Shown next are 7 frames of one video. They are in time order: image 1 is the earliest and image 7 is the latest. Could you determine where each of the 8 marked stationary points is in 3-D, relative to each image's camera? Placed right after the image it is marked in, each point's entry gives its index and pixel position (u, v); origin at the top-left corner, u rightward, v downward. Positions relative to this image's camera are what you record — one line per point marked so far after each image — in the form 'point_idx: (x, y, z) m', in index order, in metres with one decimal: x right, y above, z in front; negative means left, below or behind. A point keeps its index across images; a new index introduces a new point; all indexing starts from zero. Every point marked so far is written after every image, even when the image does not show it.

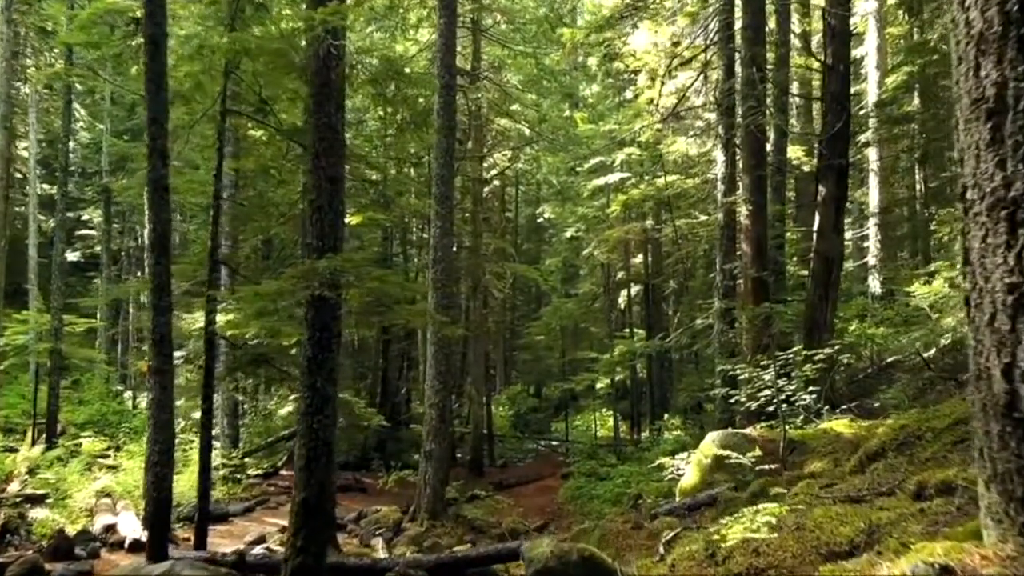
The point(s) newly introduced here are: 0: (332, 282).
0: (-1.7, 0.0, +7.0) m
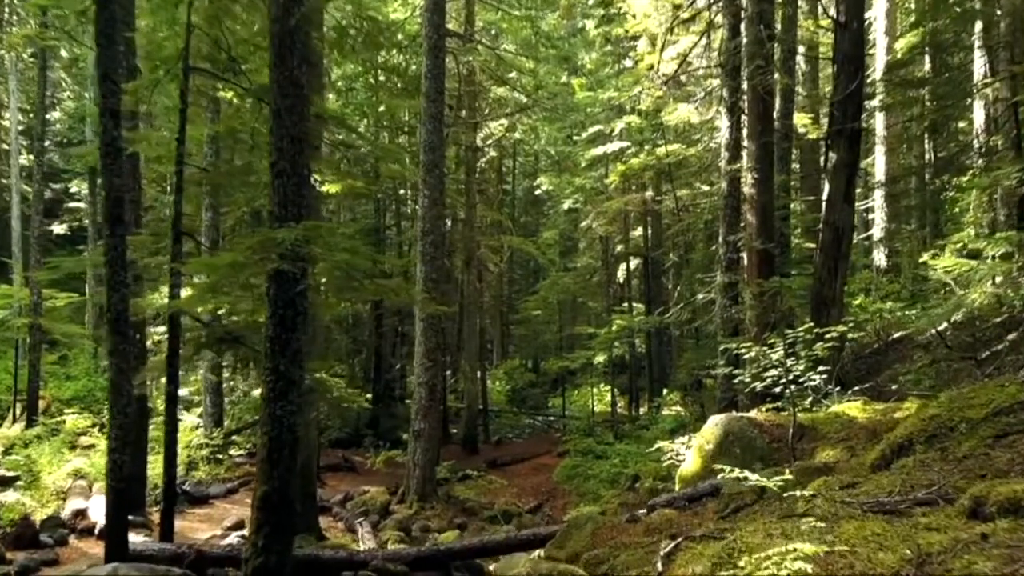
0: (-1.8, +0.3, +6.3) m
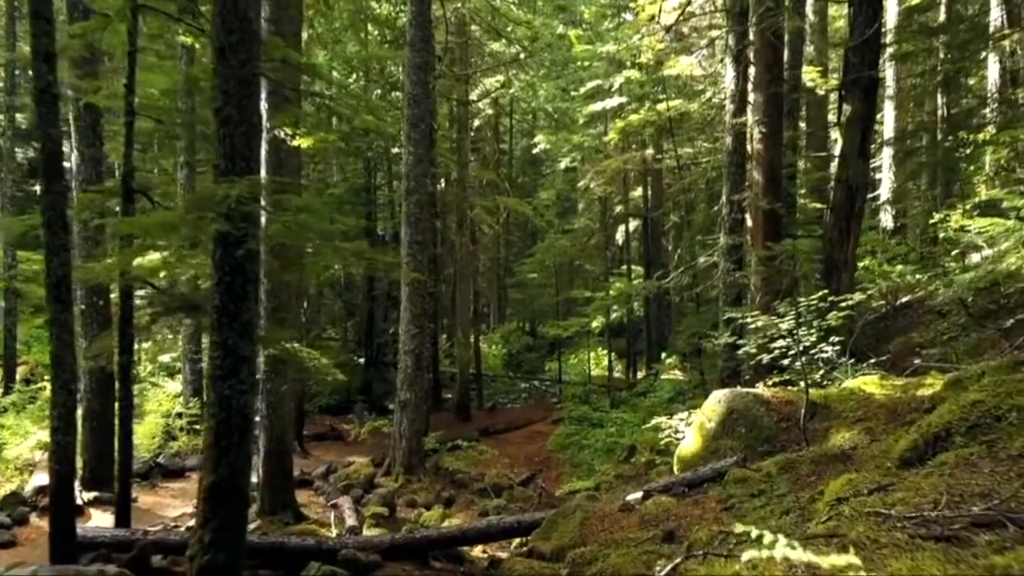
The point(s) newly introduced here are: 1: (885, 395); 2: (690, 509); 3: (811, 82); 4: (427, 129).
0: (-1.9, +0.5, +5.5) m
1: (+3.3, -1.0, +6.9) m
2: (+1.4, -1.7, +6.0) m
3: (+6.1, +4.2, +16.0) m
4: (-1.5, +2.8, +13.6) m
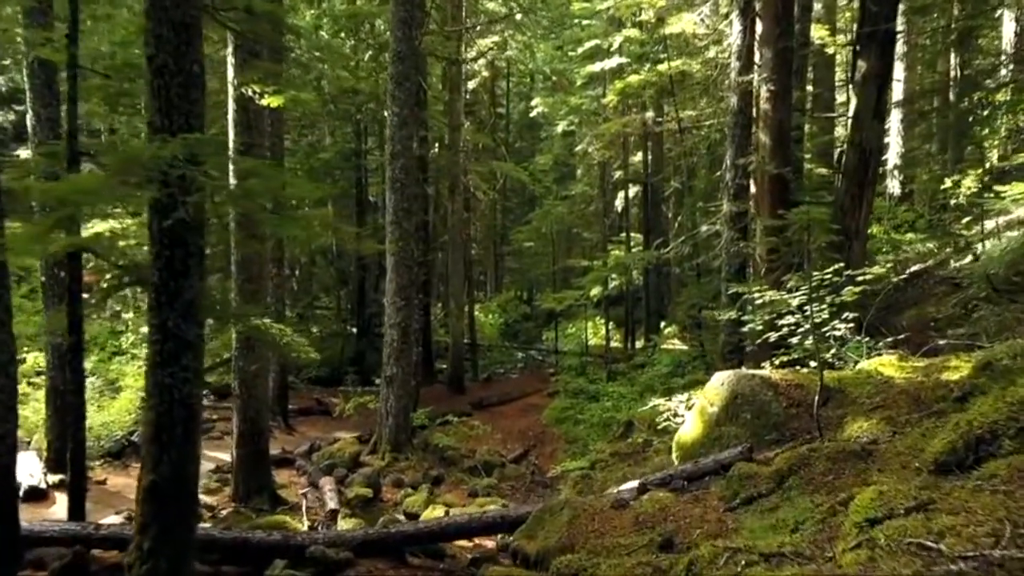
0: (-2.1, +0.7, +4.8) m
1: (+3.2, -0.7, +6.3) m
2: (+1.2, -1.5, +5.4) m
3: (+6.0, +4.8, +15.1) m
4: (-1.6, +3.3, +12.8) m
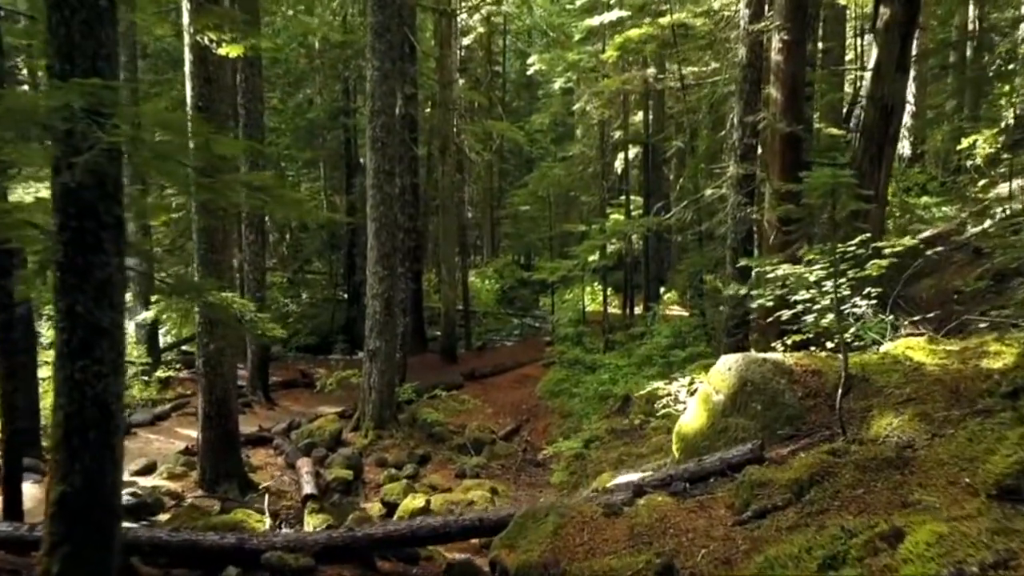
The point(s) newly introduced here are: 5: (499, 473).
0: (-2.2, +0.8, +3.9) m
1: (+3.0, -0.6, +5.5) m
2: (+1.1, -1.4, +4.6) m
3: (+5.8, +5.4, +14.0) m
4: (-1.8, +3.8, +11.8) m
5: (-0.2, -2.7, +11.4) m
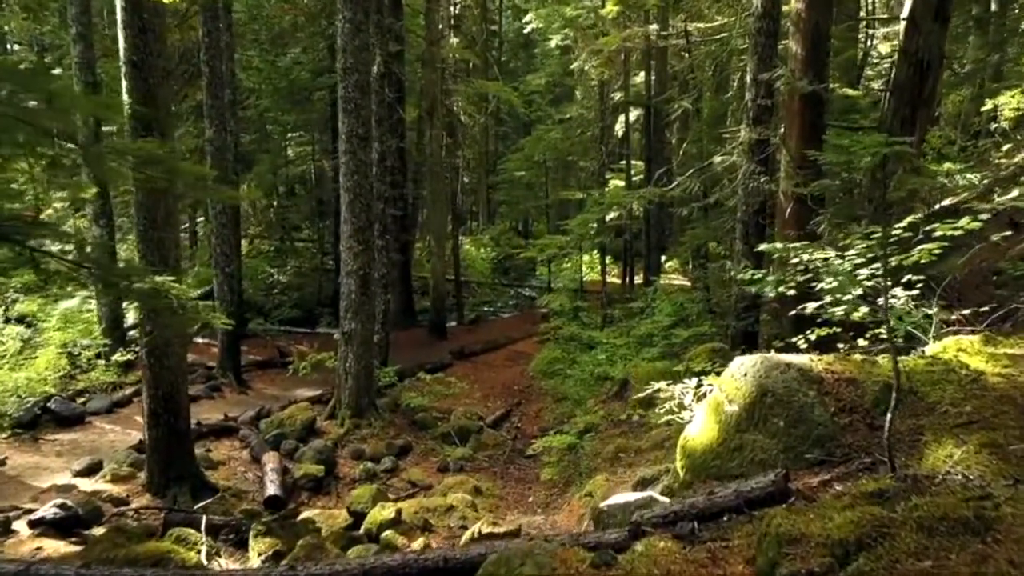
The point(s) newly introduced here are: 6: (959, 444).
0: (-2.4, +0.7, +2.9) m
1: (+2.8, -0.5, +4.5) m
2: (+0.9, -1.4, +3.7) m
3: (+5.7, +5.8, +12.7) m
4: (-2.0, +4.1, +10.6) m
5: (-0.4, -2.4, +10.5) m
6: (+2.3, -0.8, +4.0) m
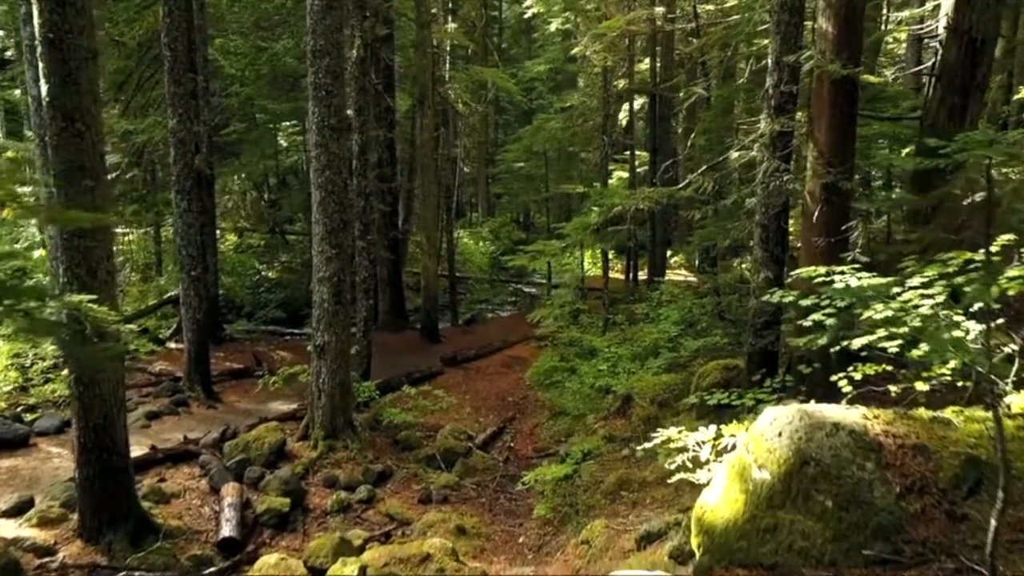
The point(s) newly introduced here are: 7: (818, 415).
0: (-2.6, +0.5, +1.8) m
1: (+2.7, -0.7, +3.4) m
2: (+0.8, -1.6, +2.6) m
3: (+5.6, +5.7, +11.5) m
4: (-2.1, +4.0, +9.5) m
5: (-0.5, -2.5, +9.4) m
6: (+2.1, -1.0, +2.9) m
7: (+1.6, -0.7, +4.1) m
